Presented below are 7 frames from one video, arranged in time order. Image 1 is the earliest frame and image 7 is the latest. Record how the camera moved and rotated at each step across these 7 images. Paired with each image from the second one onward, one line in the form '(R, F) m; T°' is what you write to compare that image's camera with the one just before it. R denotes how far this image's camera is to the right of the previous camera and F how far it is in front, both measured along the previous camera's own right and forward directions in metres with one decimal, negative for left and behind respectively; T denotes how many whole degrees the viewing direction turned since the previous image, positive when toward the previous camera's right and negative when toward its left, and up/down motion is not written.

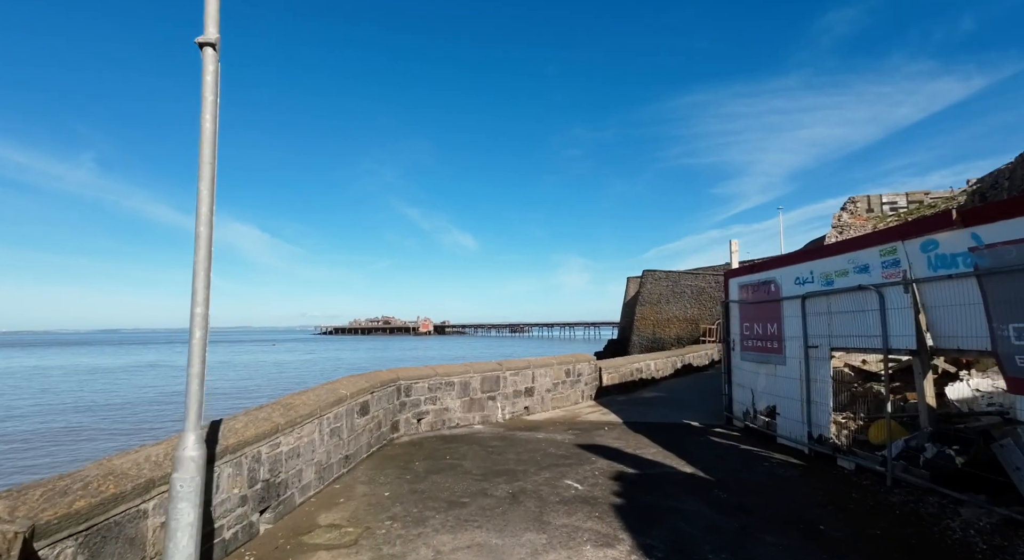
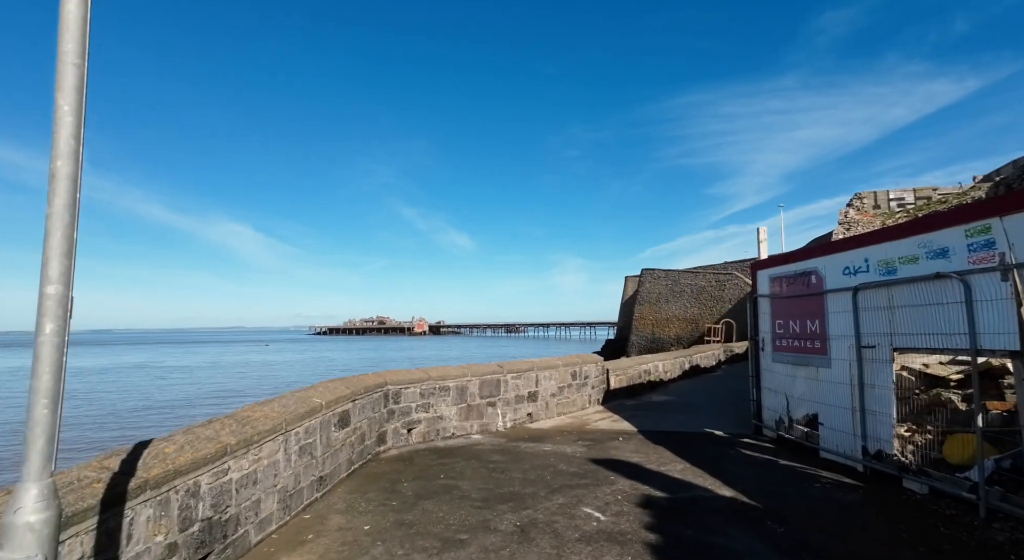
(-0.1, +0.9) m; 0°
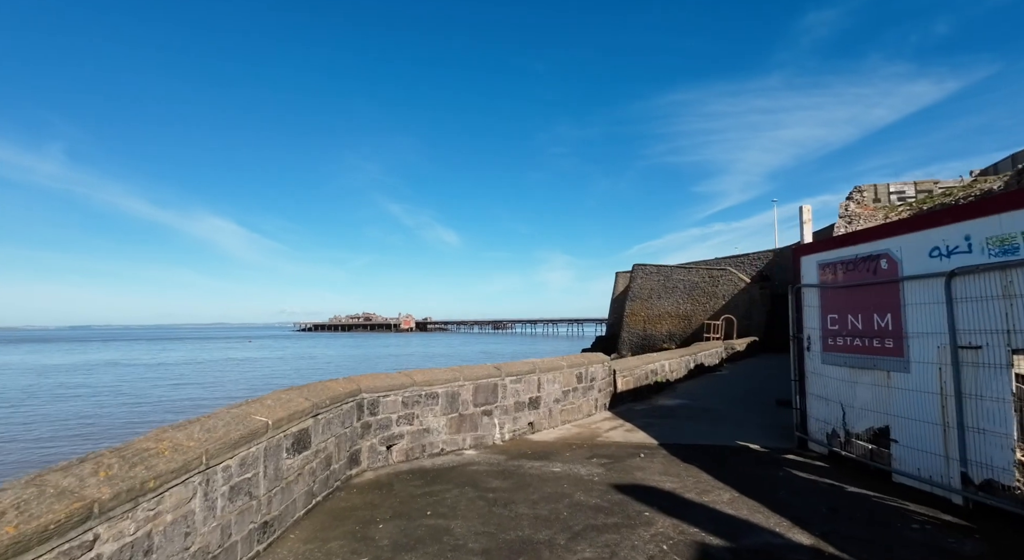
(-0.2, +1.1) m; +1°
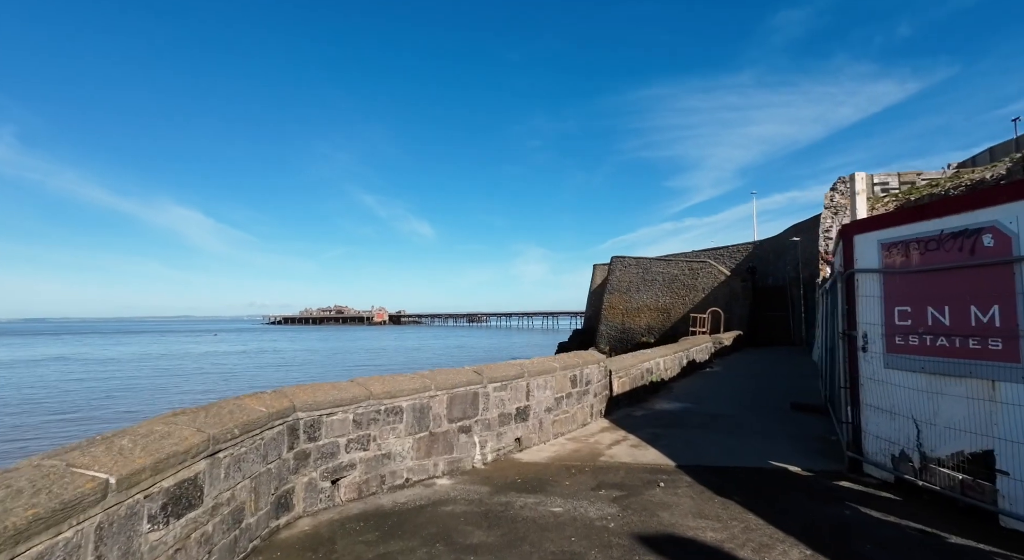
(-0.1, +1.3) m; +3°
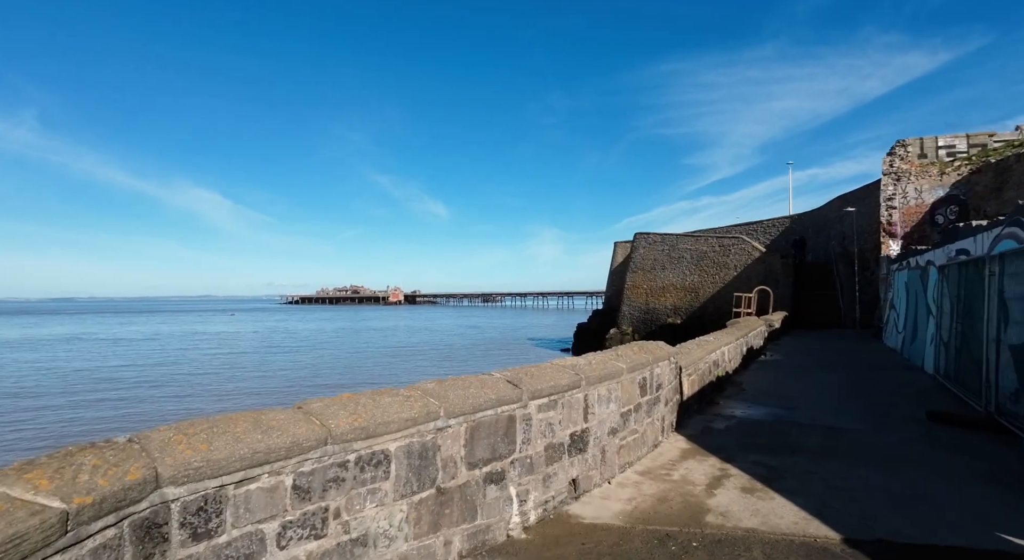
(-0.3, +2.0) m; -2°
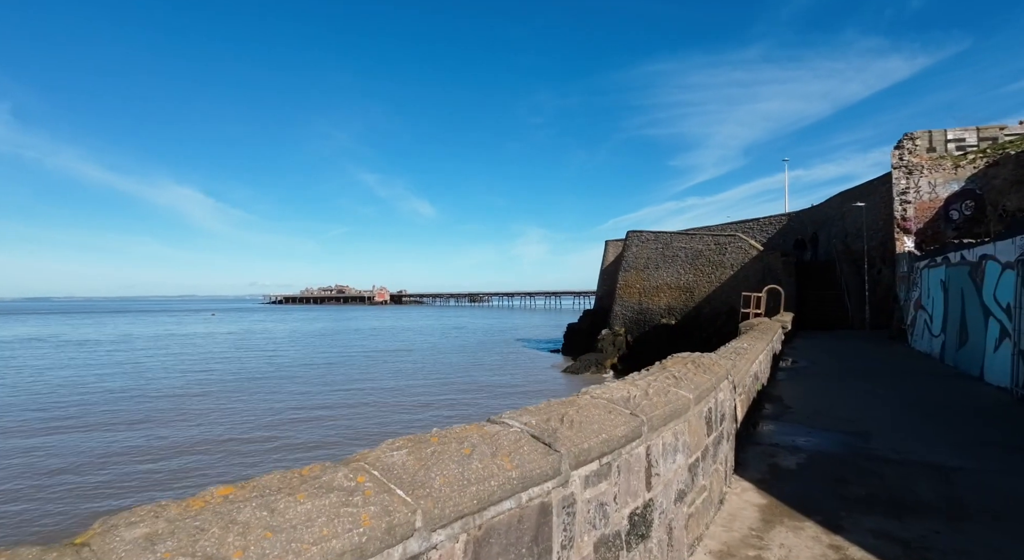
(-0.2, +1.4) m; +1°
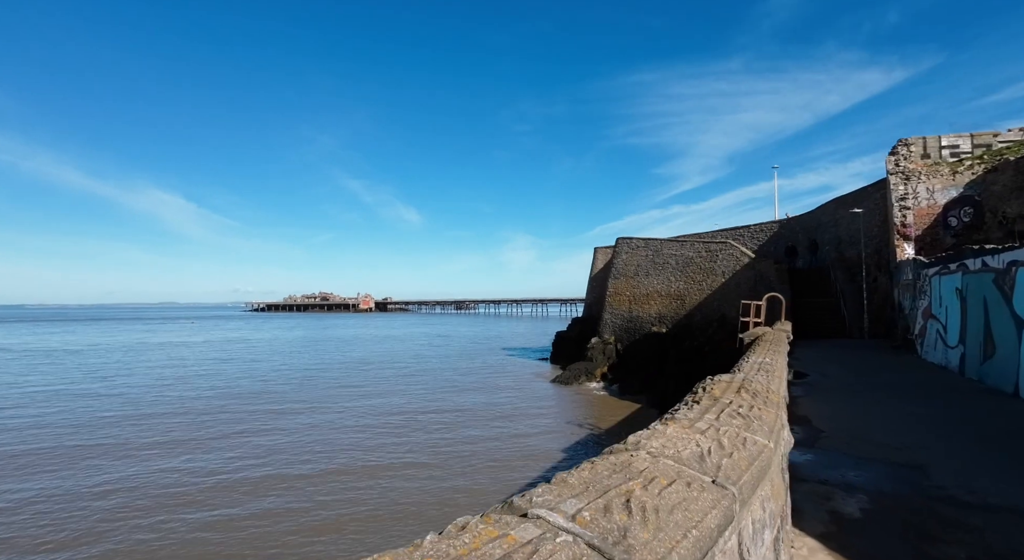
(-0.1, +0.8) m; +2°
